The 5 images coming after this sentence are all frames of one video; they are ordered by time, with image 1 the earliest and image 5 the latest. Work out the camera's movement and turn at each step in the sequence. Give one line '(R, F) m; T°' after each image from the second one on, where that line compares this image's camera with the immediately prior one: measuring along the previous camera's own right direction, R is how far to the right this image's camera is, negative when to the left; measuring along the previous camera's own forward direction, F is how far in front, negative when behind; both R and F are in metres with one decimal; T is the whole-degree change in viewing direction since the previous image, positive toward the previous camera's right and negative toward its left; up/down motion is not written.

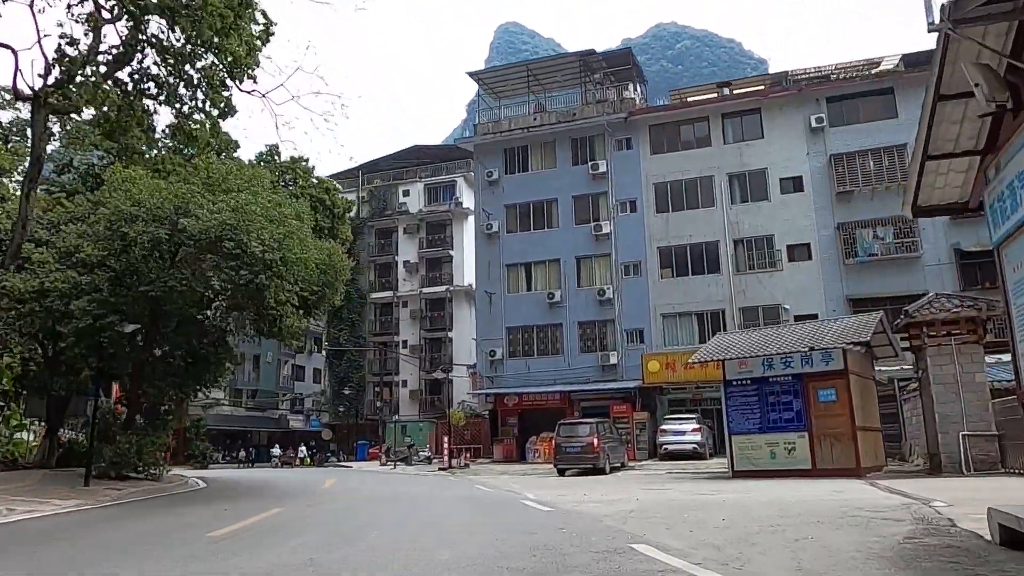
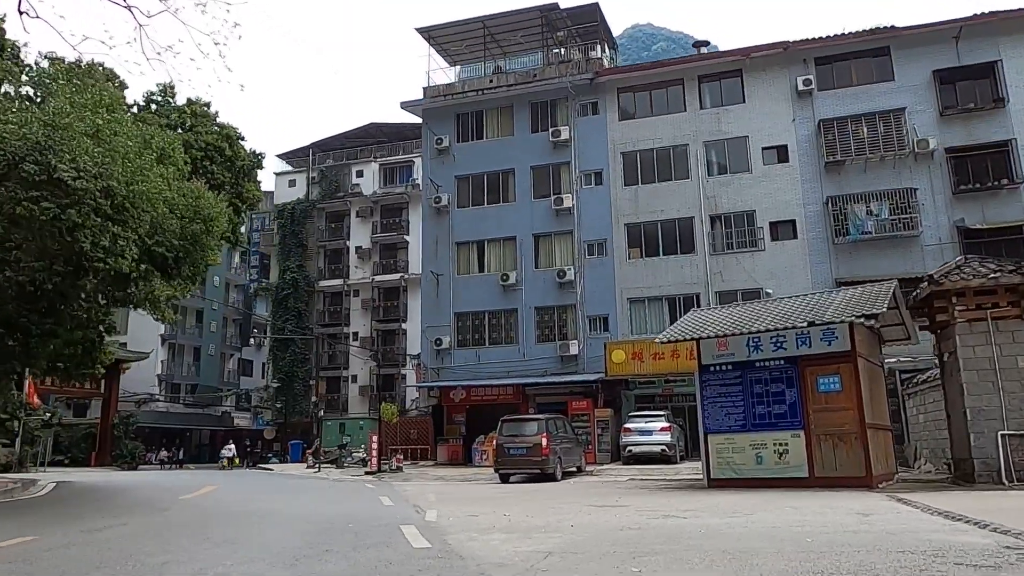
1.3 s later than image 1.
(+1.0, +3.7) m; +2°
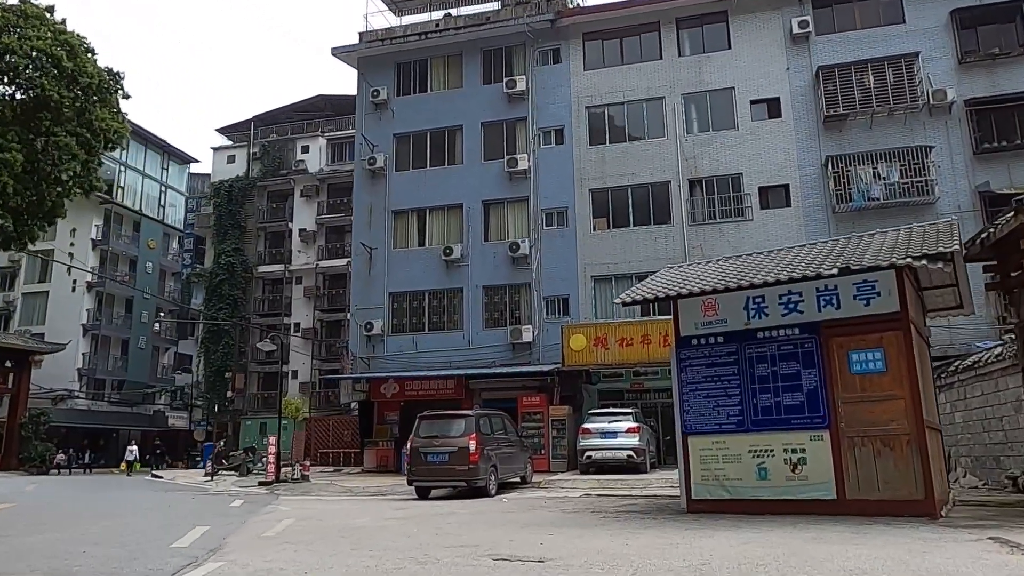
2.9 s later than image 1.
(+1.0, +4.3) m; +2°
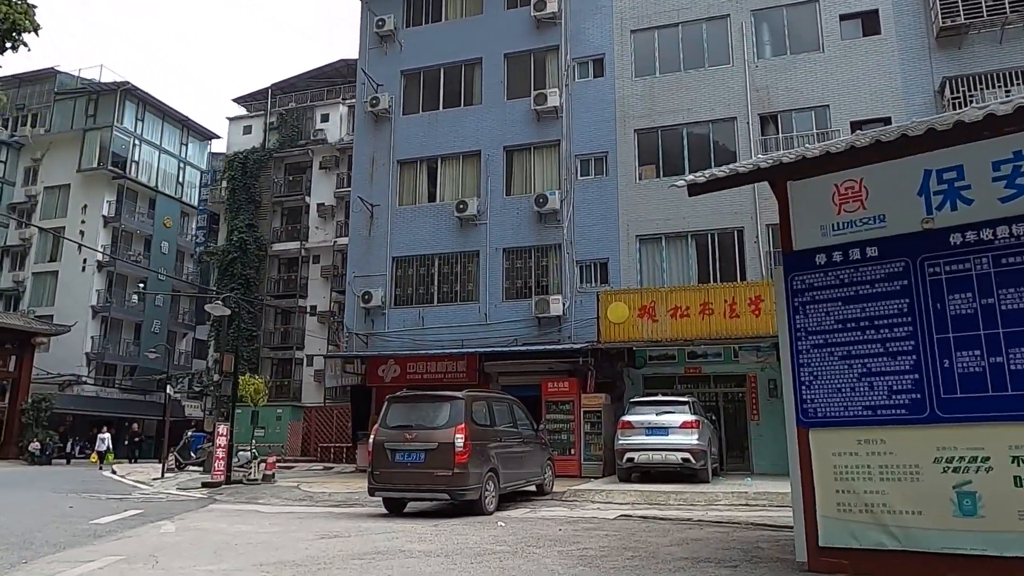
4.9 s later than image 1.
(+0.5, +4.3) m; -3°
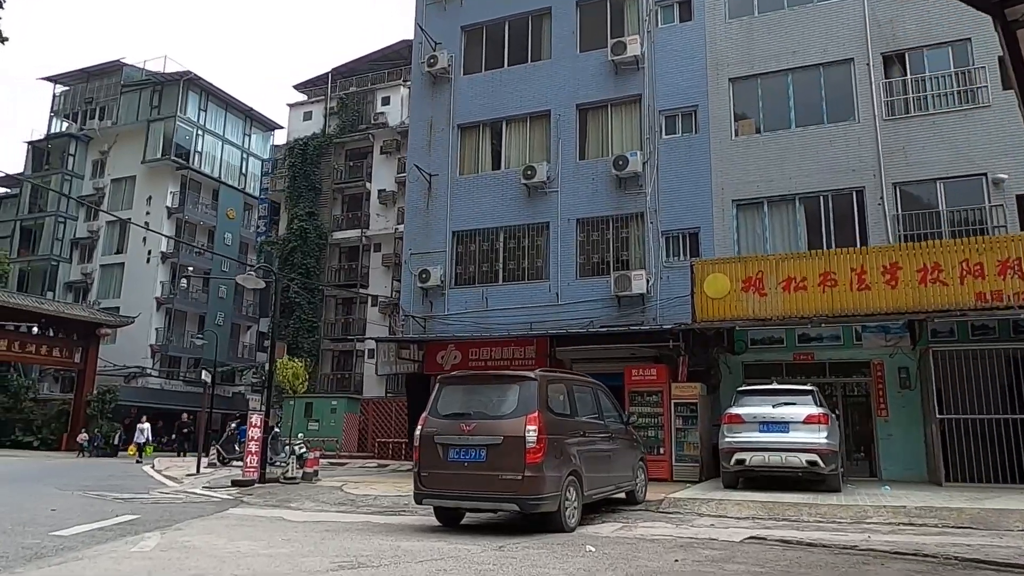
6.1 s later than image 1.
(-0.2, +2.3) m; -5°
